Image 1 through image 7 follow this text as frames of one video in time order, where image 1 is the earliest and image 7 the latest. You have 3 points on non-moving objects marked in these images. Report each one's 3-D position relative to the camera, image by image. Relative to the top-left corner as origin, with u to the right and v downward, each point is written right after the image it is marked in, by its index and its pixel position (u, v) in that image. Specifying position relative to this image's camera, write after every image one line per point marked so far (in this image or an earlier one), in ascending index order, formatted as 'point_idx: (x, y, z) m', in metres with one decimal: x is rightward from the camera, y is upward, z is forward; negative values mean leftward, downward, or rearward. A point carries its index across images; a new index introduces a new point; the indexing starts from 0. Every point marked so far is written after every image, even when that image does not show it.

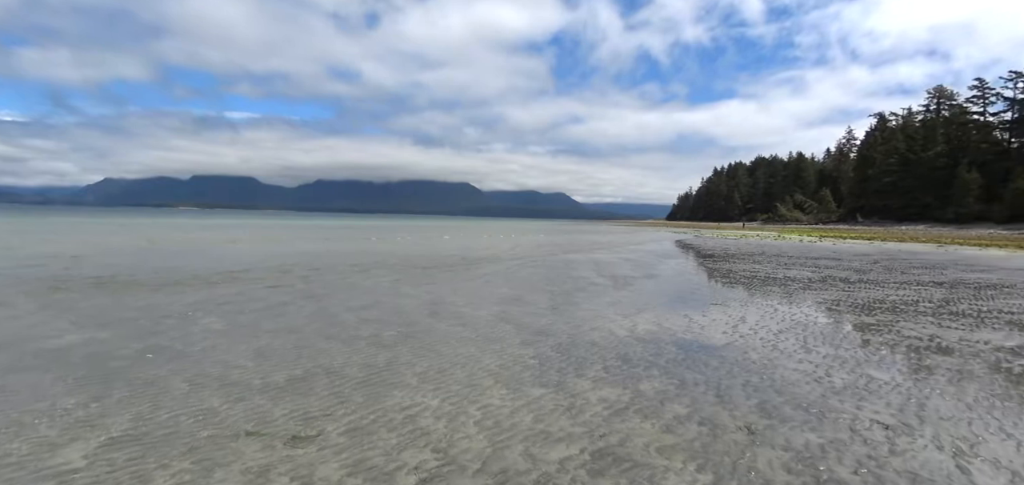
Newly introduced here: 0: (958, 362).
0: (+8.6, -2.3, +9.3) m
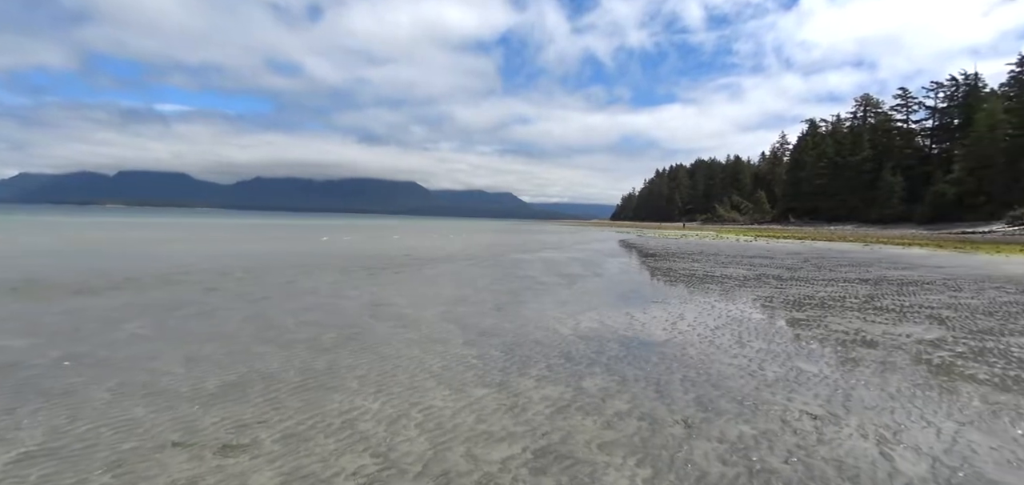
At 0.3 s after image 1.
0: (+7.6, -2.3, +9.8) m
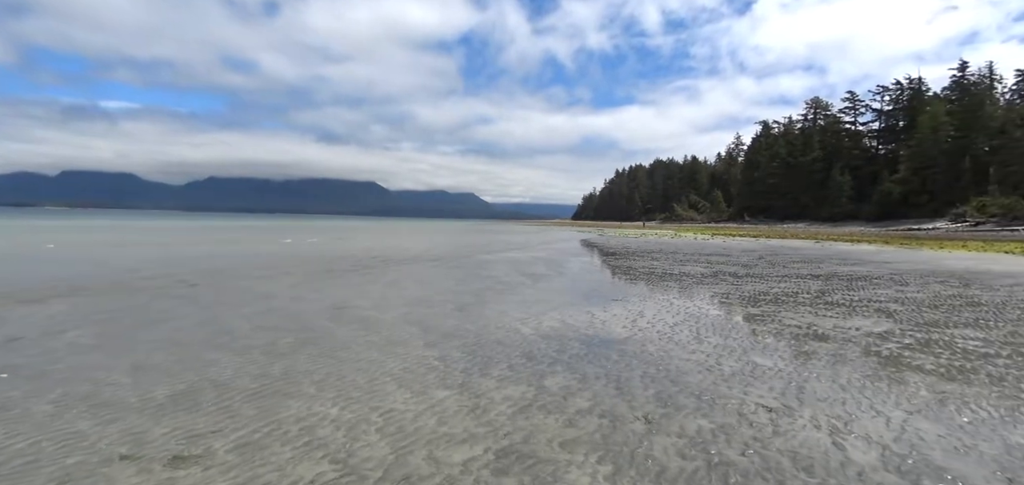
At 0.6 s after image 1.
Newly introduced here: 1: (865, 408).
0: (+6.9, -2.3, +10.1) m
1: (+5.5, -2.6, +7.3) m
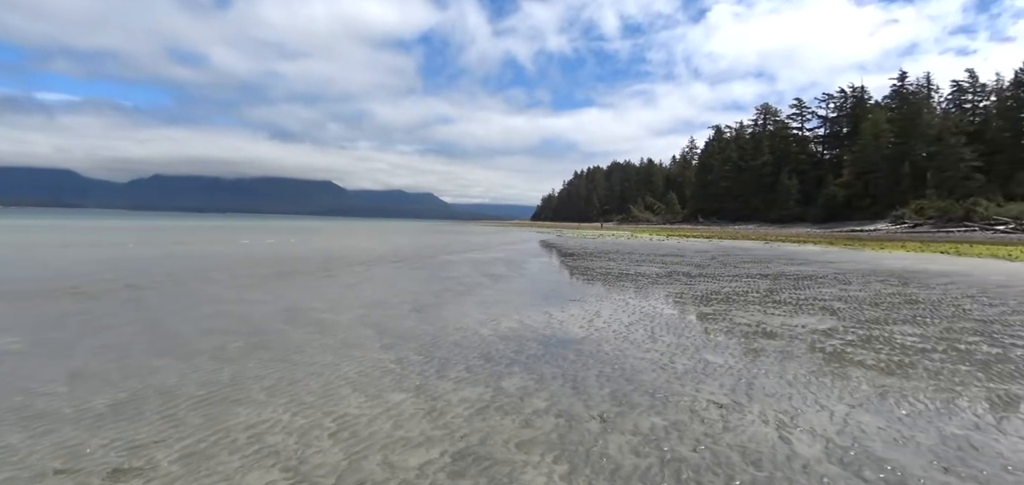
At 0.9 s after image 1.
0: (+6.0, -2.3, +10.5) m
1: (+4.8, -2.6, +7.6) m
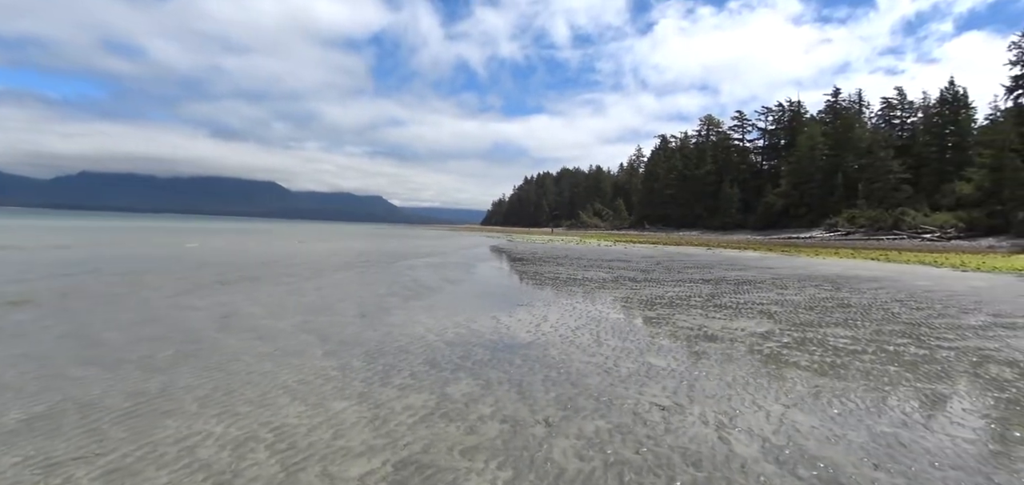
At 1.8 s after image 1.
0: (+4.9, -2.4, +10.9) m
1: (+4.0, -2.7, +7.9) m
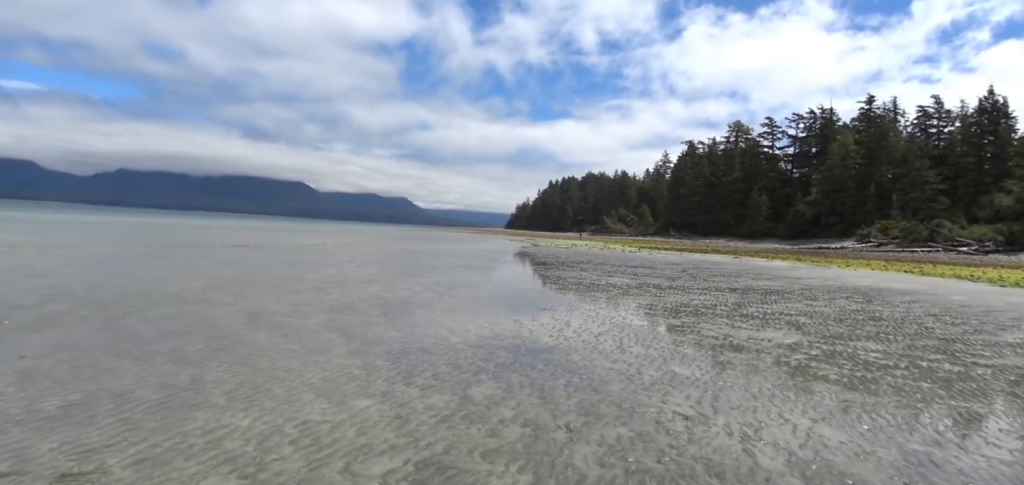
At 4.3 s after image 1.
0: (+5.4, -2.6, +10.7) m
1: (+4.3, -2.8, +7.7) m
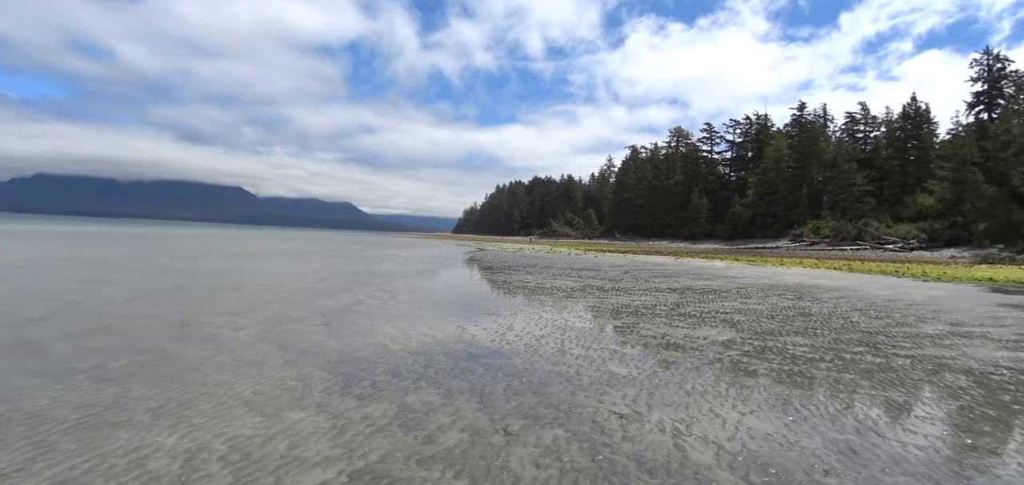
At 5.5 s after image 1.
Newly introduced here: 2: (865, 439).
0: (+4.2, -2.7, +11.1) m
1: (+3.3, -2.9, +8.1) m
2: (+5.3, -3.0, +7.2) m
